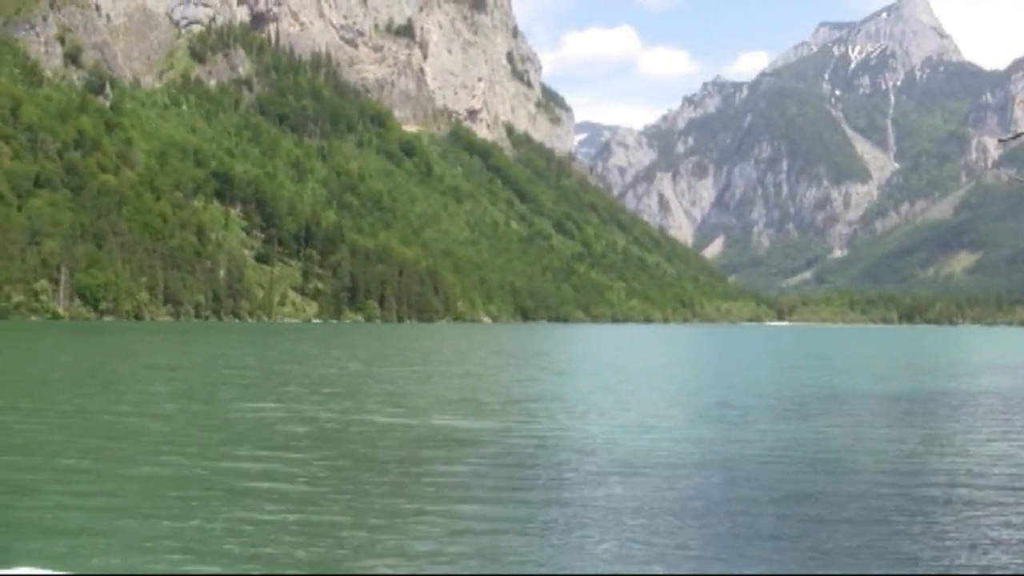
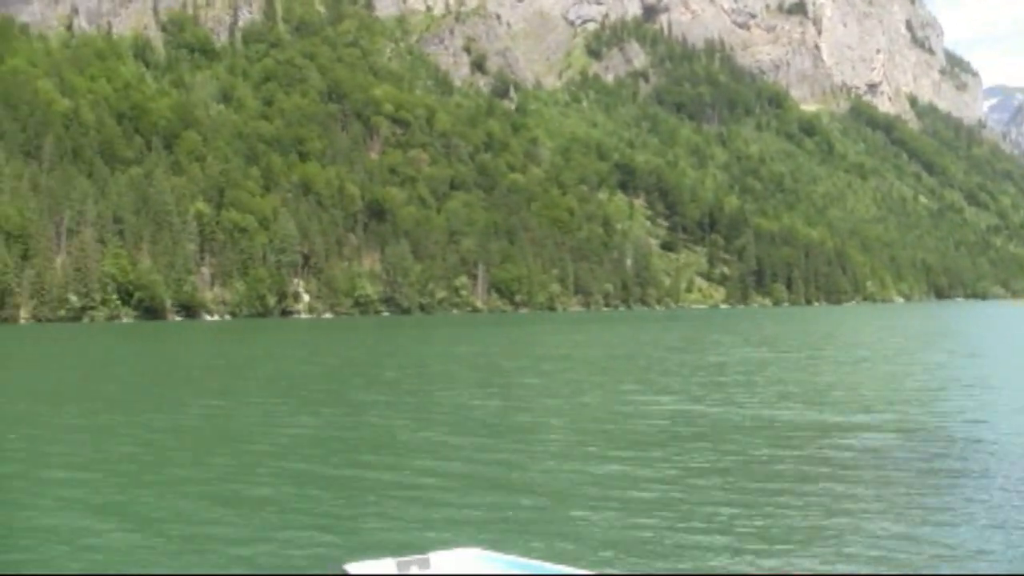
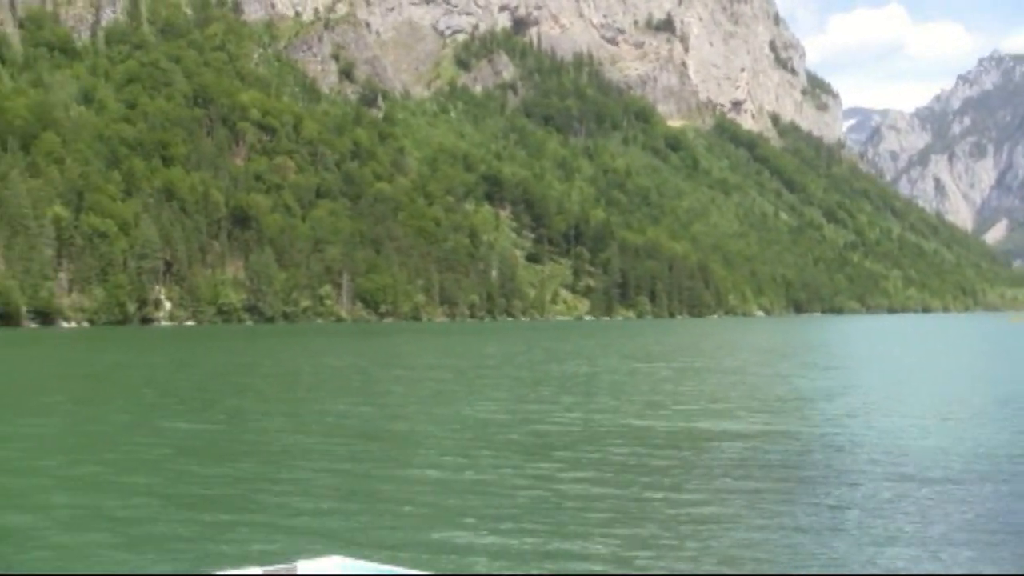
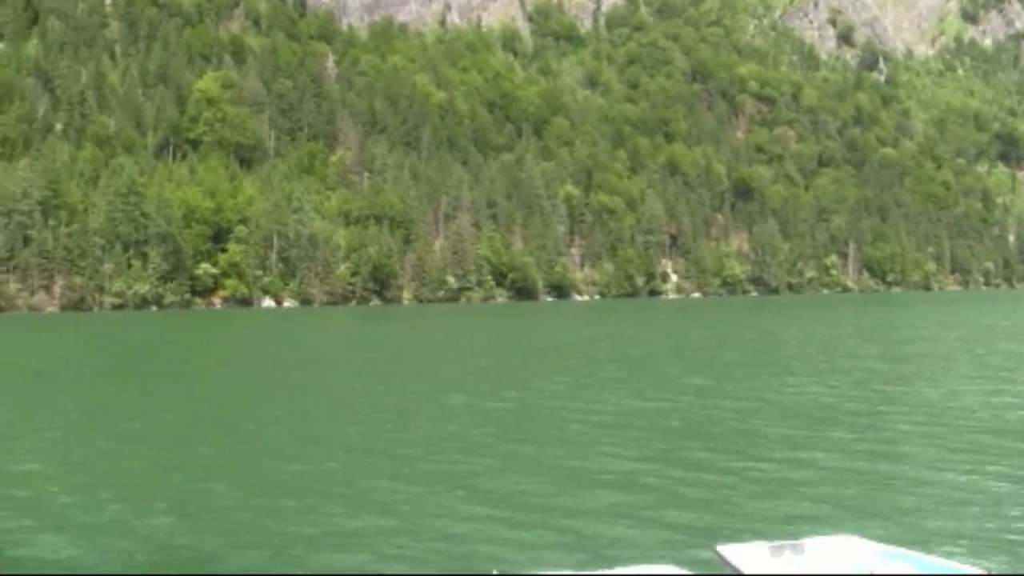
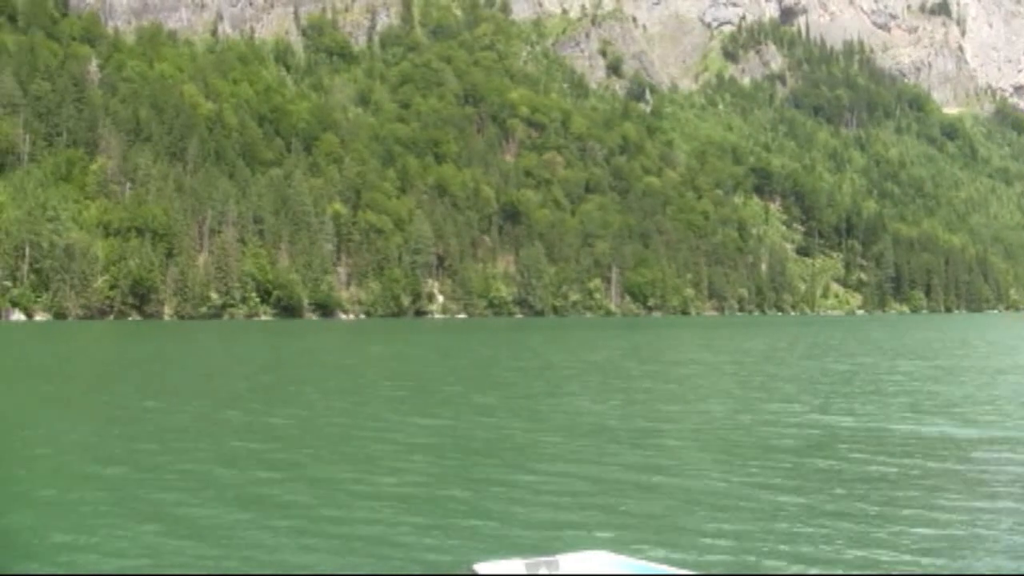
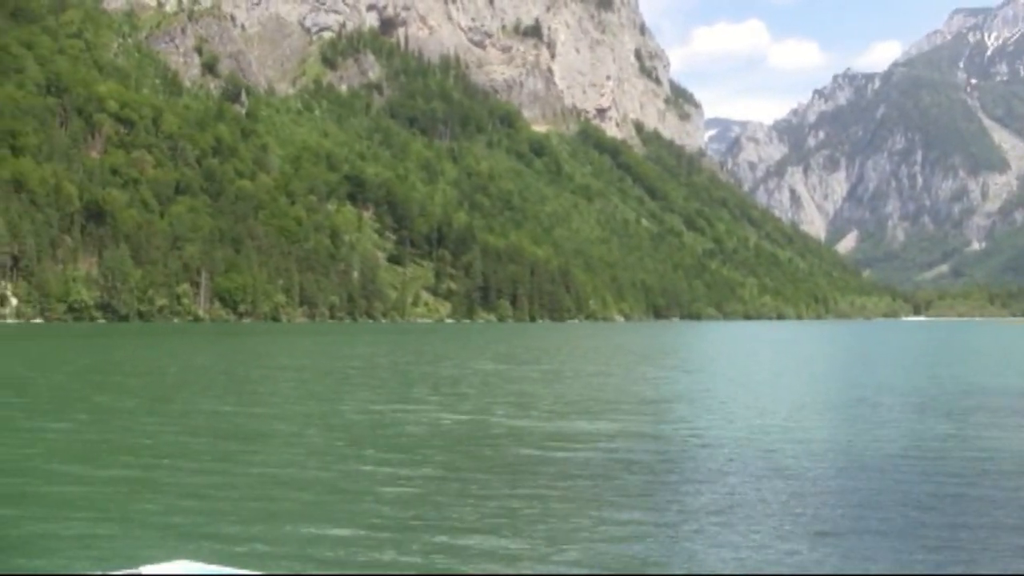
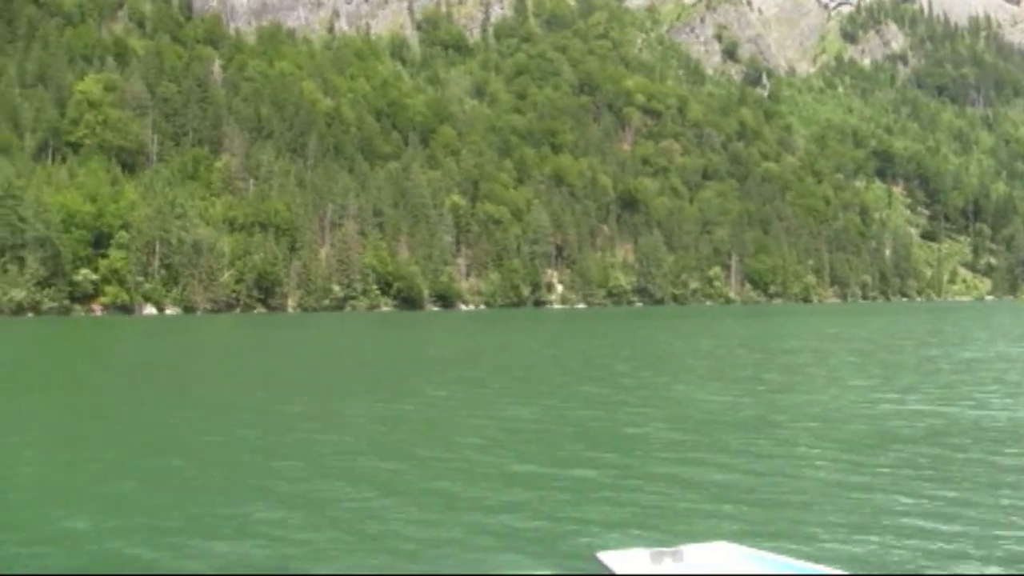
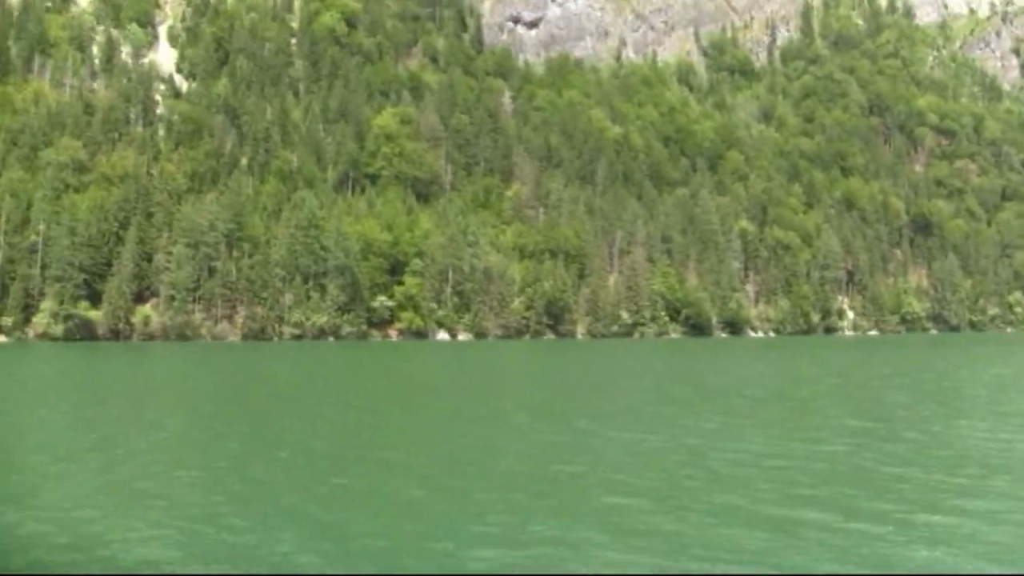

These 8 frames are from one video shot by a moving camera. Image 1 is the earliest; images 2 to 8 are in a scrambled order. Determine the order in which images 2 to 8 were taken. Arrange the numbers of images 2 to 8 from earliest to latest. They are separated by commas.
6, 3, 2, 5, 7, 4, 8
